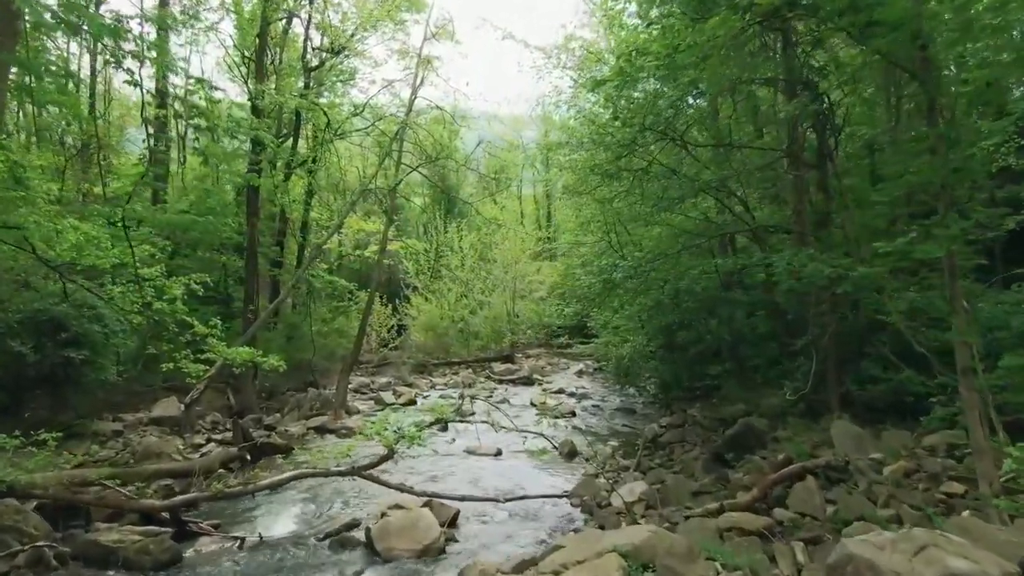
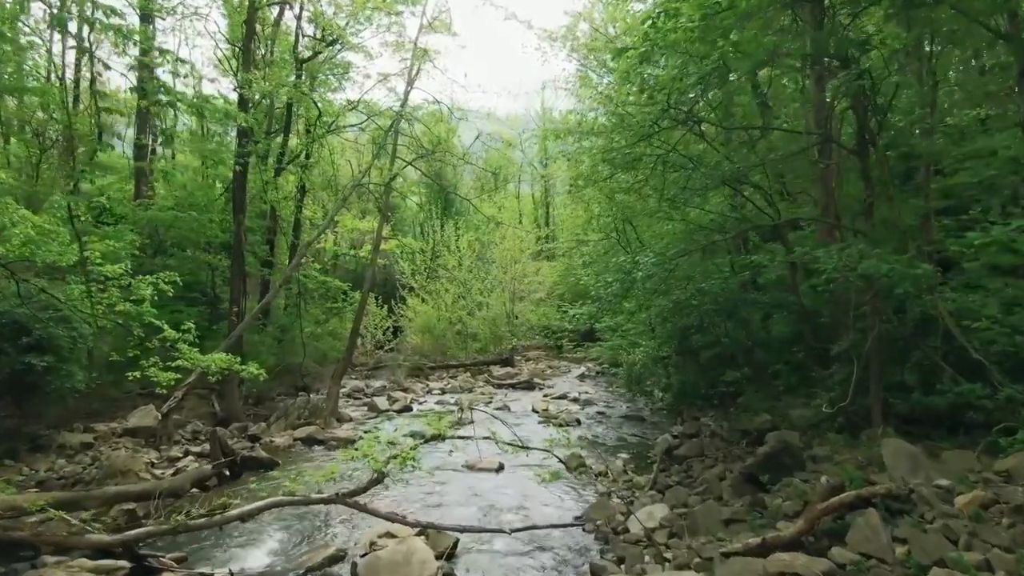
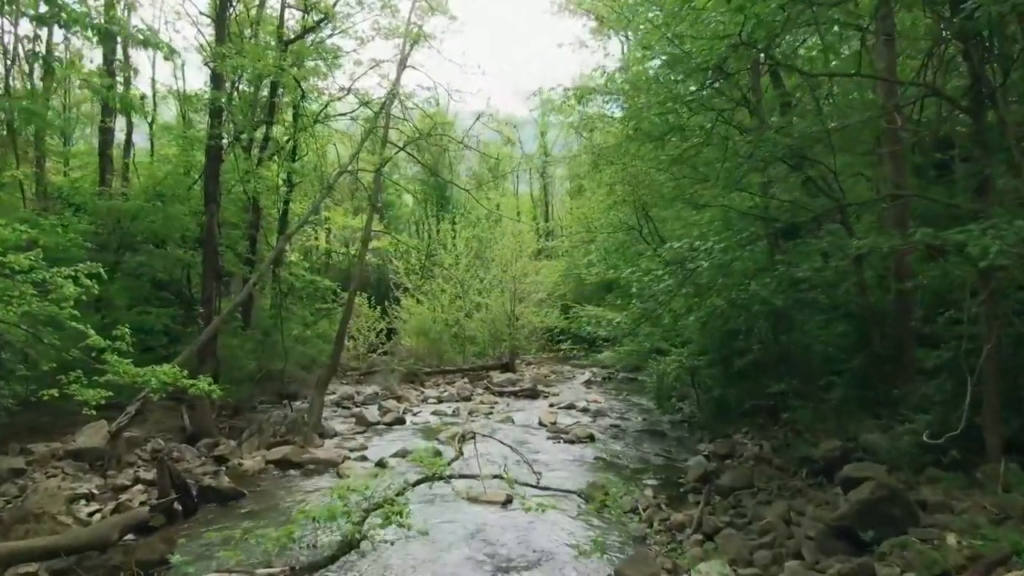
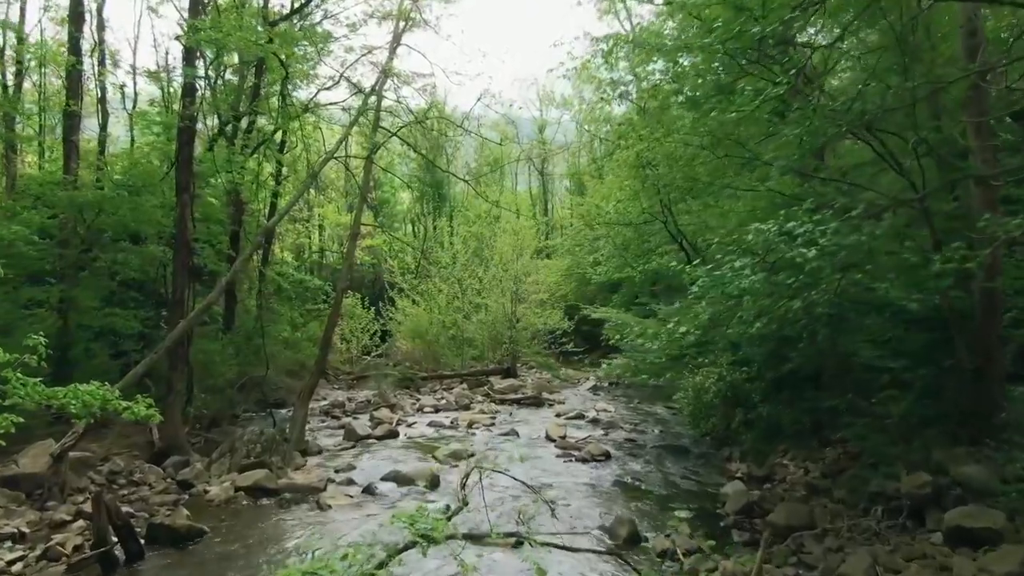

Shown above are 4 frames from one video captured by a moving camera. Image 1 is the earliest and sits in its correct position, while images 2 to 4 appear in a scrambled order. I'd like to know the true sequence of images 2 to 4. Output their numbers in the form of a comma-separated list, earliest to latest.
2, 3, 4
